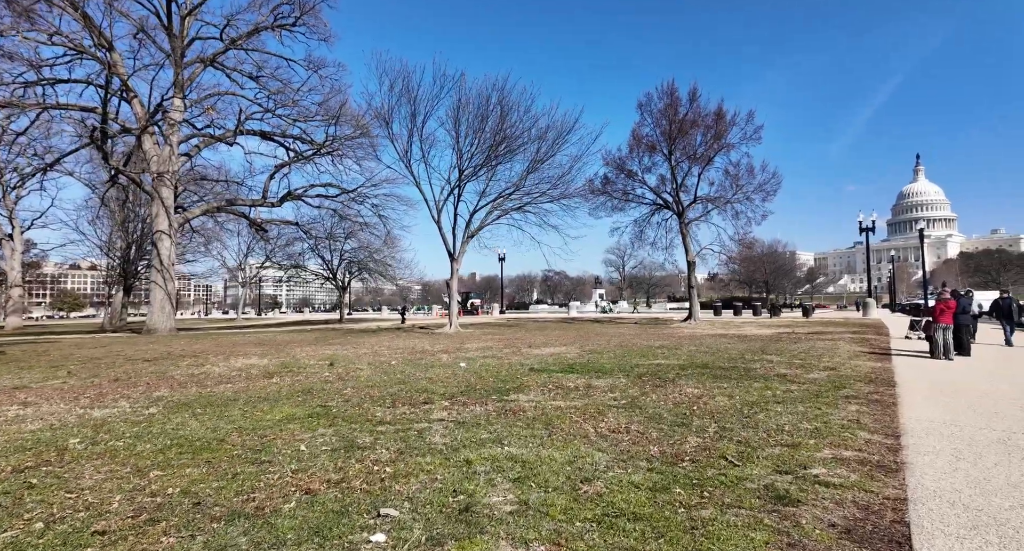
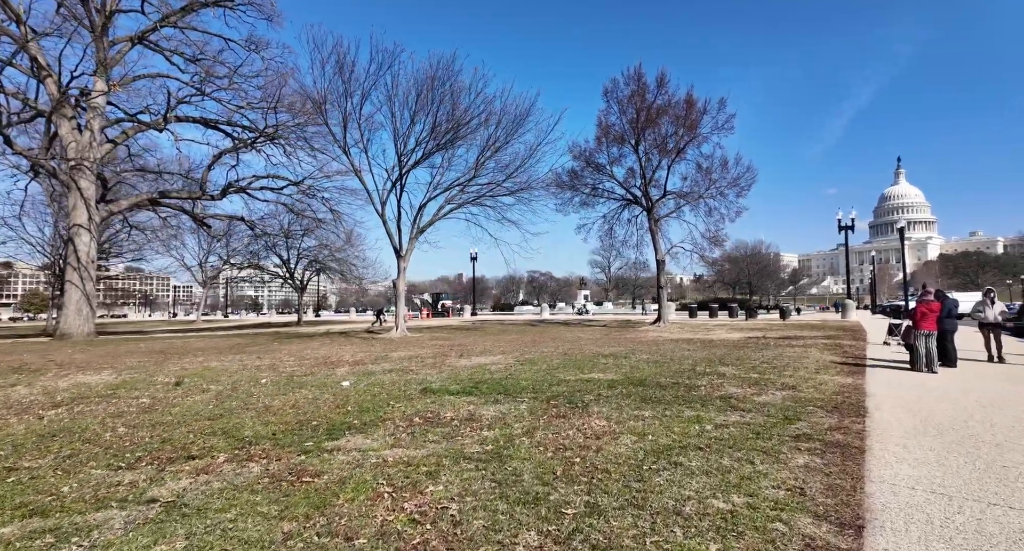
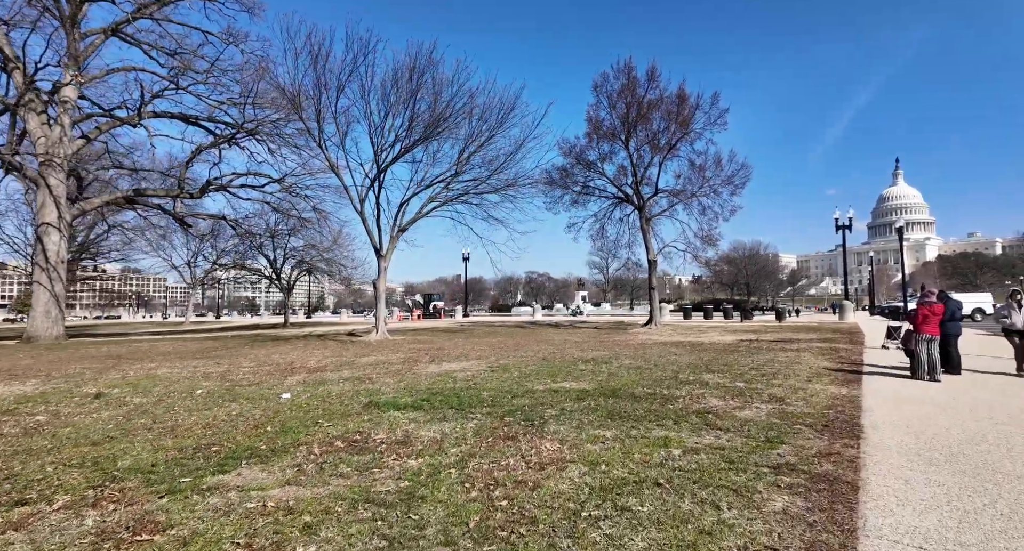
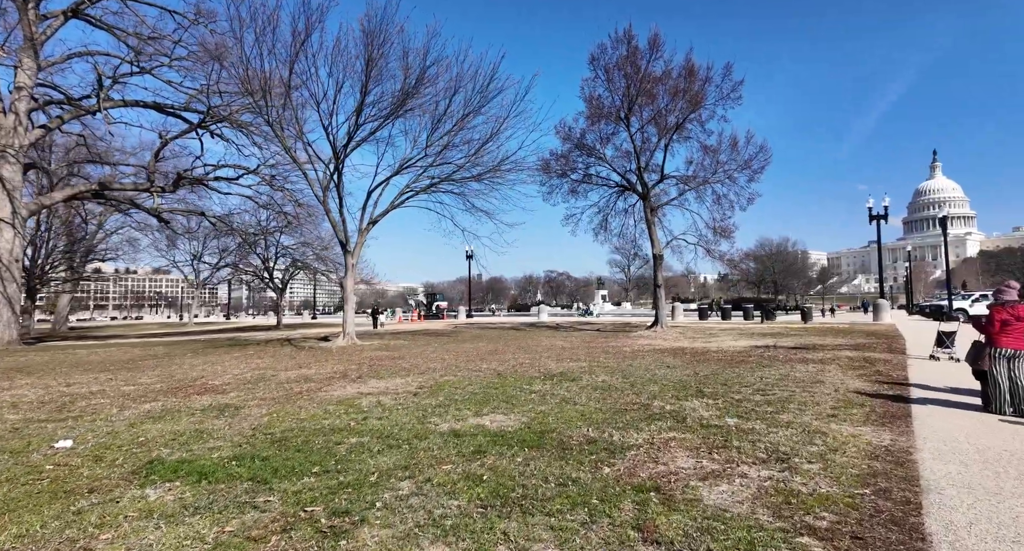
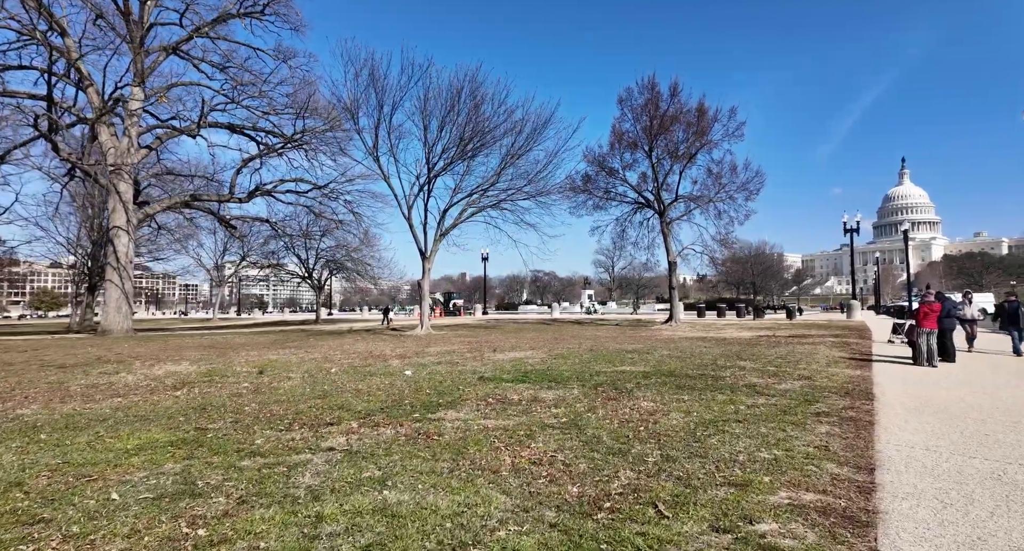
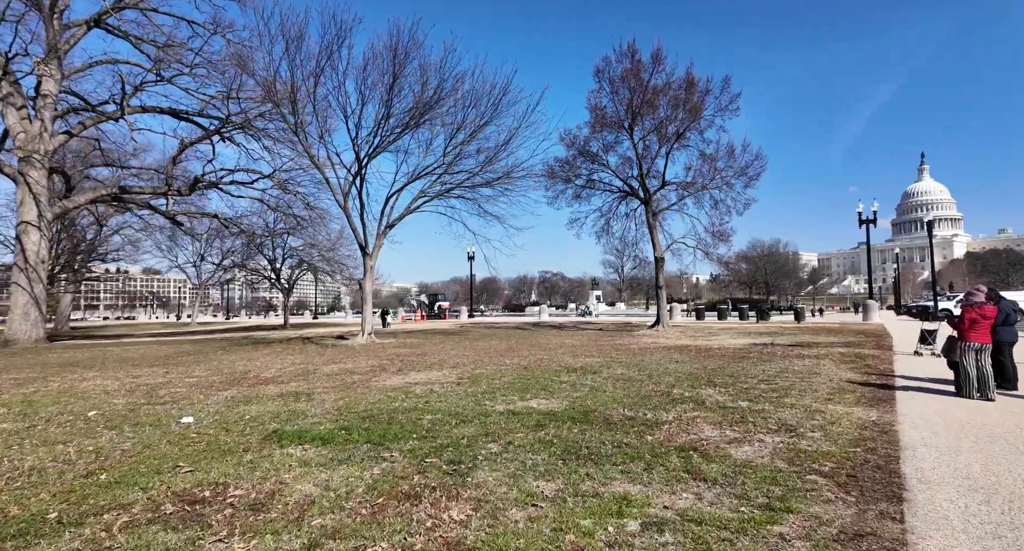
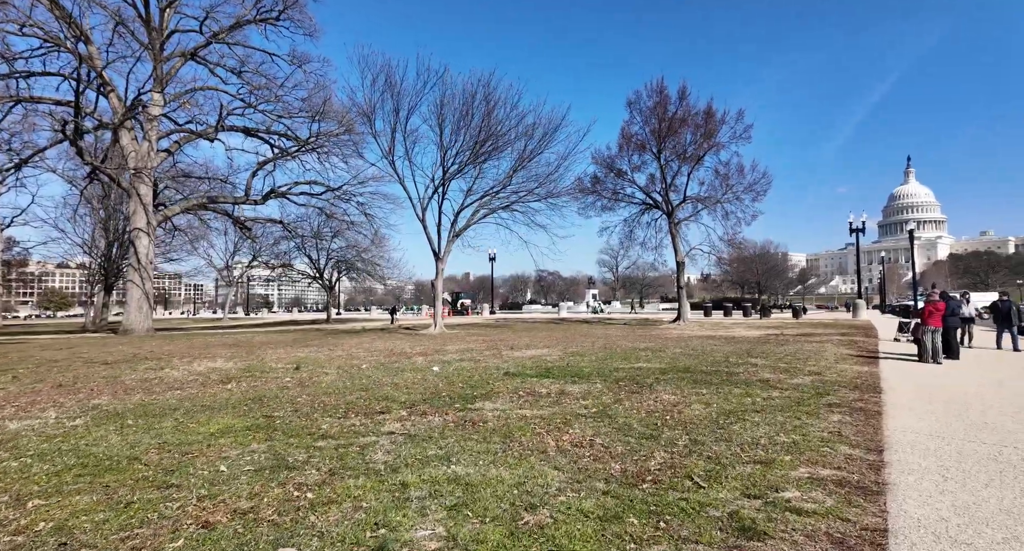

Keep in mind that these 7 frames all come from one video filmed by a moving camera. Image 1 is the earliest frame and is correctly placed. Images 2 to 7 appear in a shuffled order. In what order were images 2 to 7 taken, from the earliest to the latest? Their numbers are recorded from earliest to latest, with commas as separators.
7, 5, 2, 3, 6, 4
